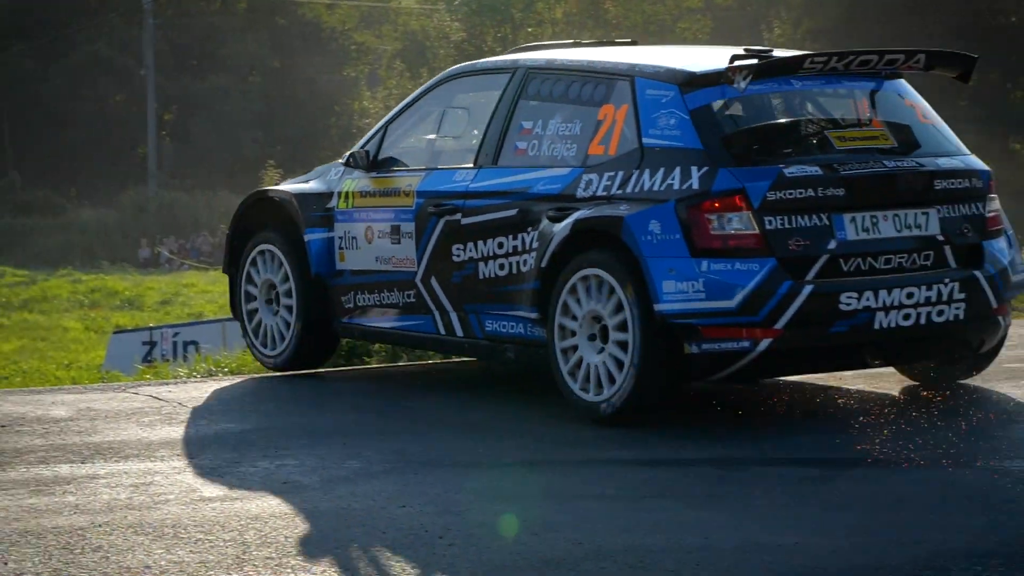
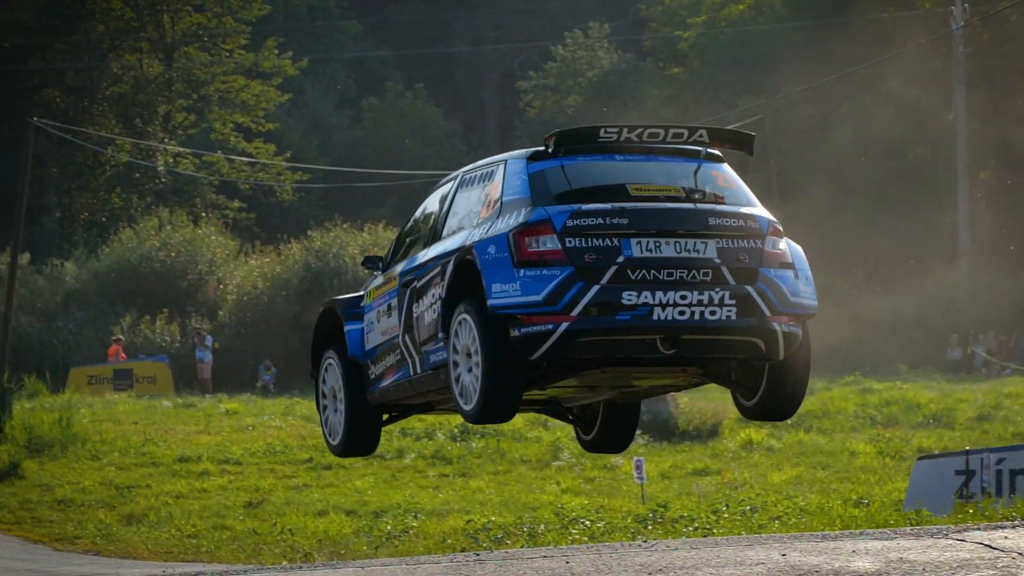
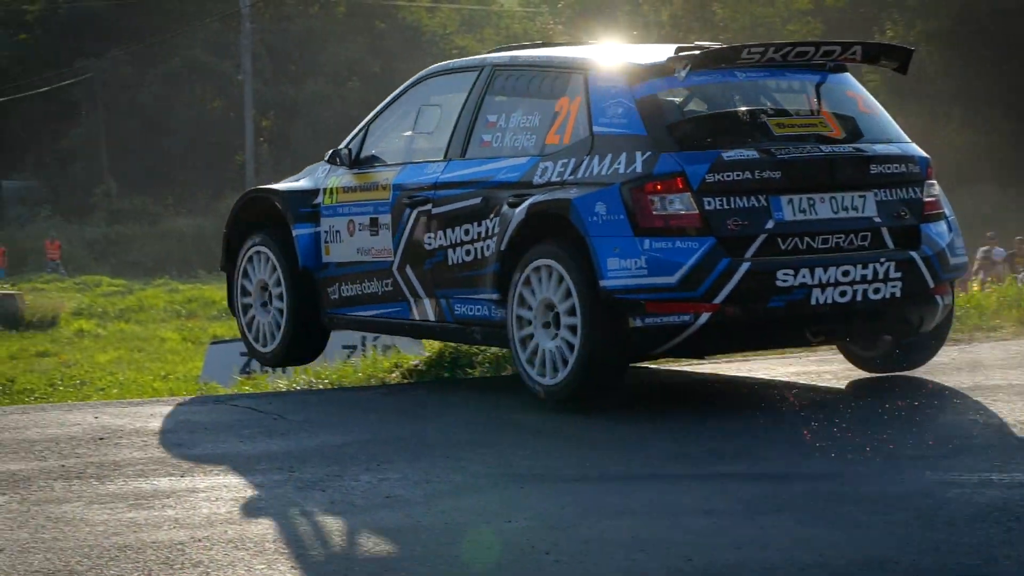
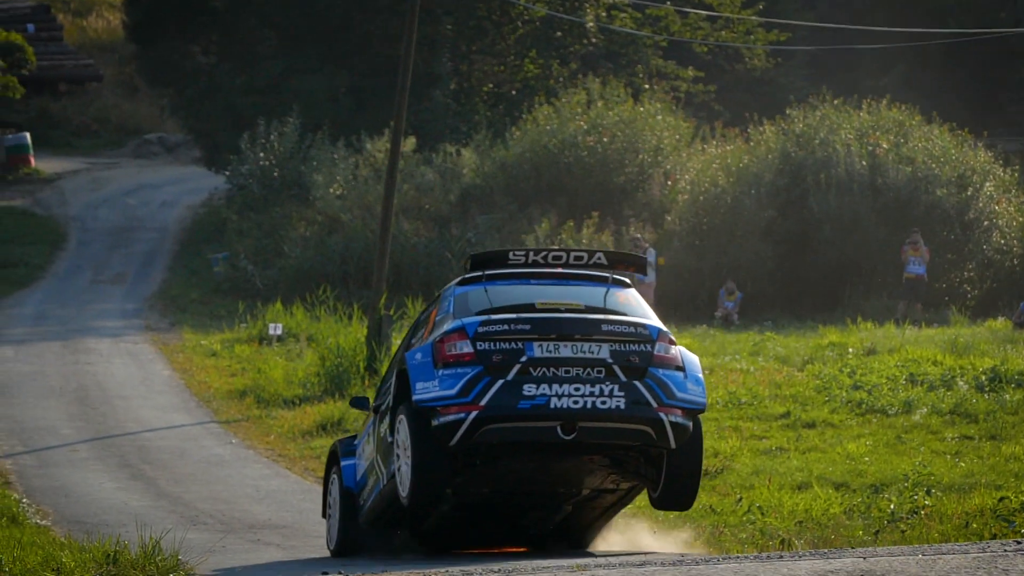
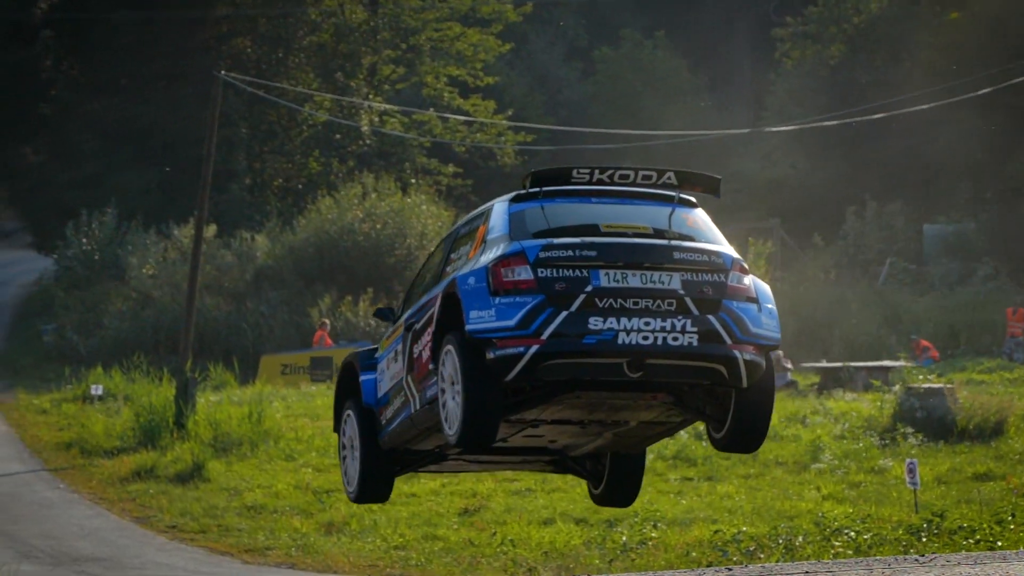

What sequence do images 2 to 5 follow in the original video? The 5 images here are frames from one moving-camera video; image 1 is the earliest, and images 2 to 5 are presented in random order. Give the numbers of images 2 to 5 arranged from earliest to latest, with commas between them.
3, 2, 5, 4
